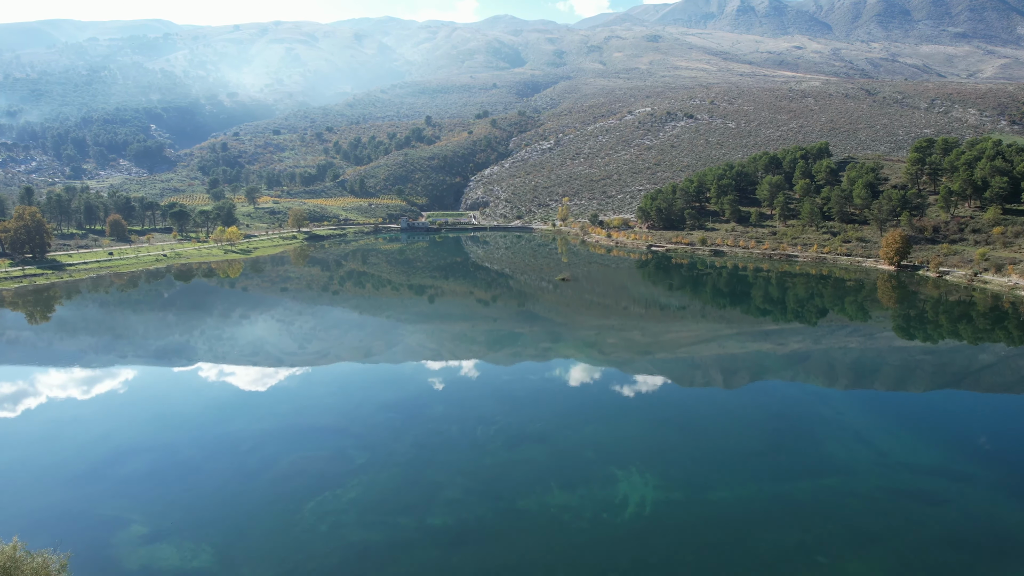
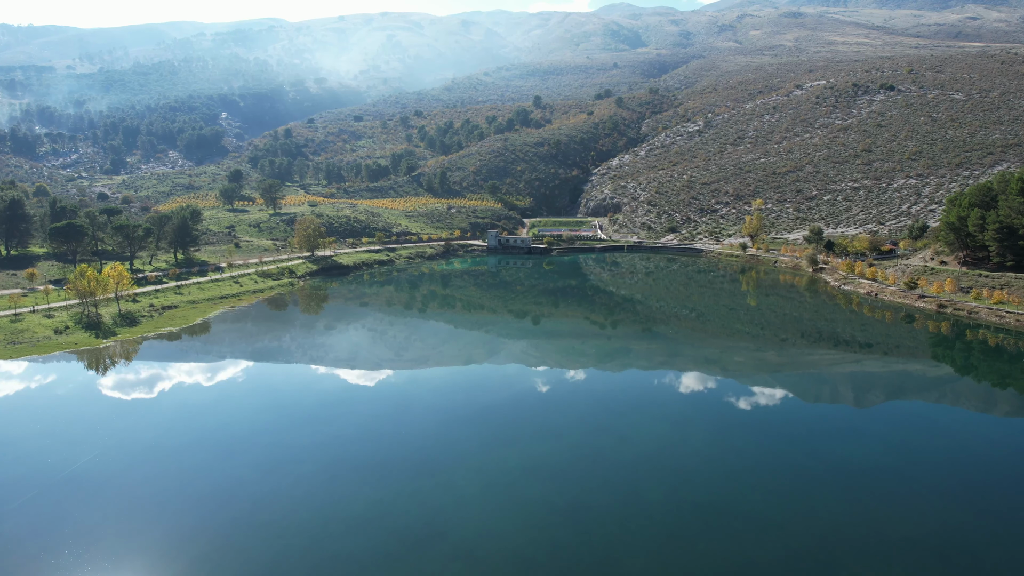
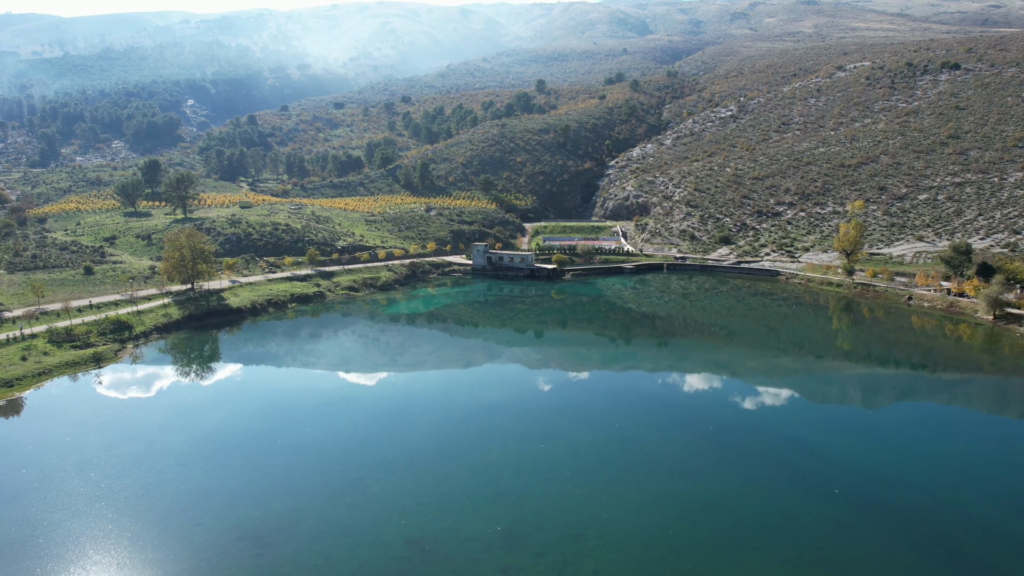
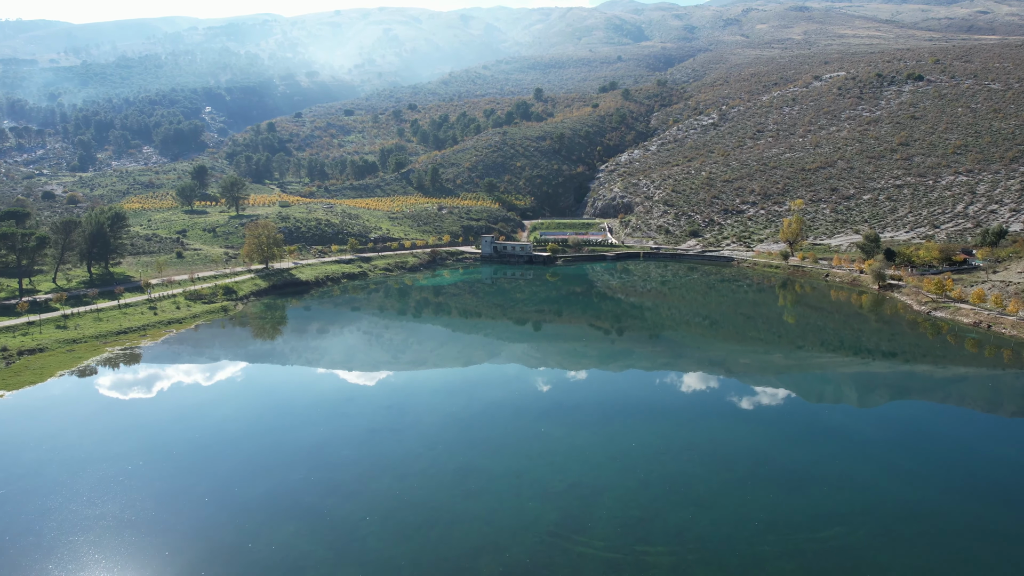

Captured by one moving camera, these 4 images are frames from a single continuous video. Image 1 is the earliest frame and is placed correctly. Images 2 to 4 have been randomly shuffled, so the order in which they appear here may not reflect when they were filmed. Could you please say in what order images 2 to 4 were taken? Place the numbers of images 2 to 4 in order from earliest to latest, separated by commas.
2, 4, 3
